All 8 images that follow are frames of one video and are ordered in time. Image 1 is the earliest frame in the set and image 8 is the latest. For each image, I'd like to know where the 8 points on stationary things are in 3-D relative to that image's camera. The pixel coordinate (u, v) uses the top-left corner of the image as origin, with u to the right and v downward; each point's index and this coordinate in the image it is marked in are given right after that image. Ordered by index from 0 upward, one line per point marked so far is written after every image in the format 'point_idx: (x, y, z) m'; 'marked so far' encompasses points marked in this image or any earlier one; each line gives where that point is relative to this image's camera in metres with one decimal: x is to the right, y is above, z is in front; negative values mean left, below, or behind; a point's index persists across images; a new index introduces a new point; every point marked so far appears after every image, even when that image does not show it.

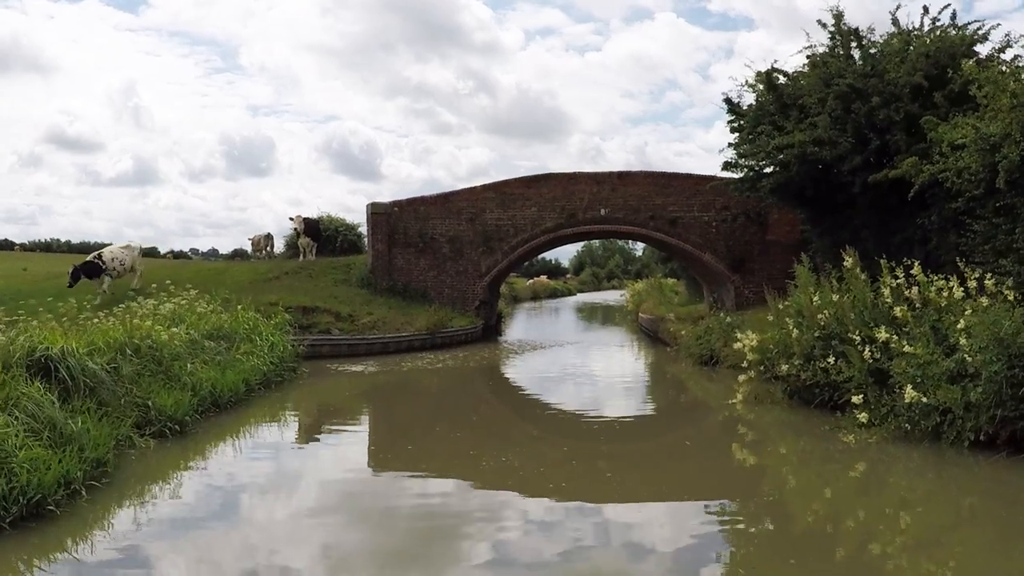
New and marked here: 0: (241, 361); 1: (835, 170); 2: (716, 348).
0: (-3.8, -1.0, +11.5) m
1: (+6.1, +2.3, +15.9) m
2: (+3.6, -1.1, +14.7) m
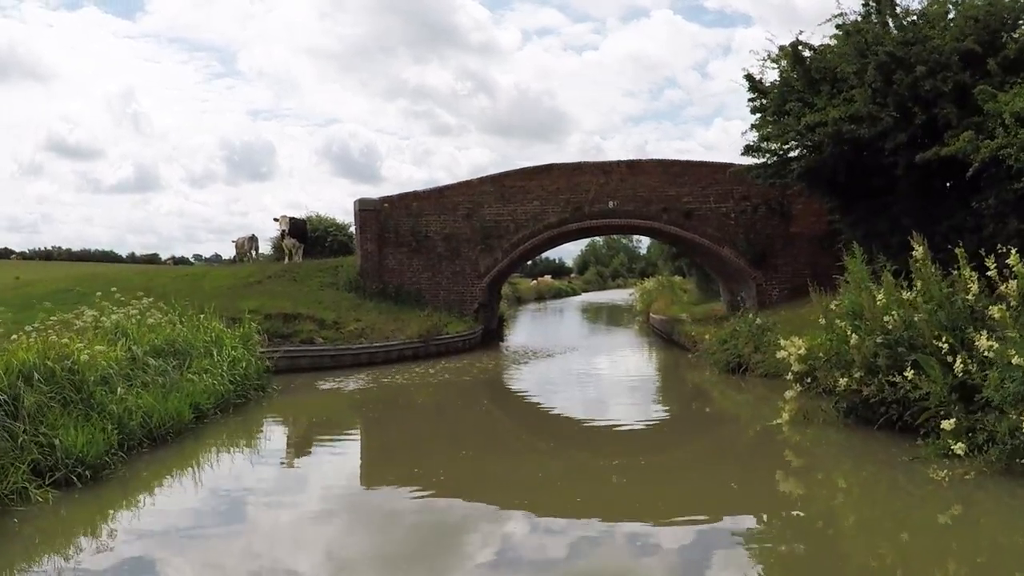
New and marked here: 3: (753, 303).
0: (-3.8, -1.1, +9.8) m
1: (+6.1, +2.3, +14.1) m
2: (+3.6, -1.0, +13.0) m
3: (+5.5, -0.3, +18.8) m
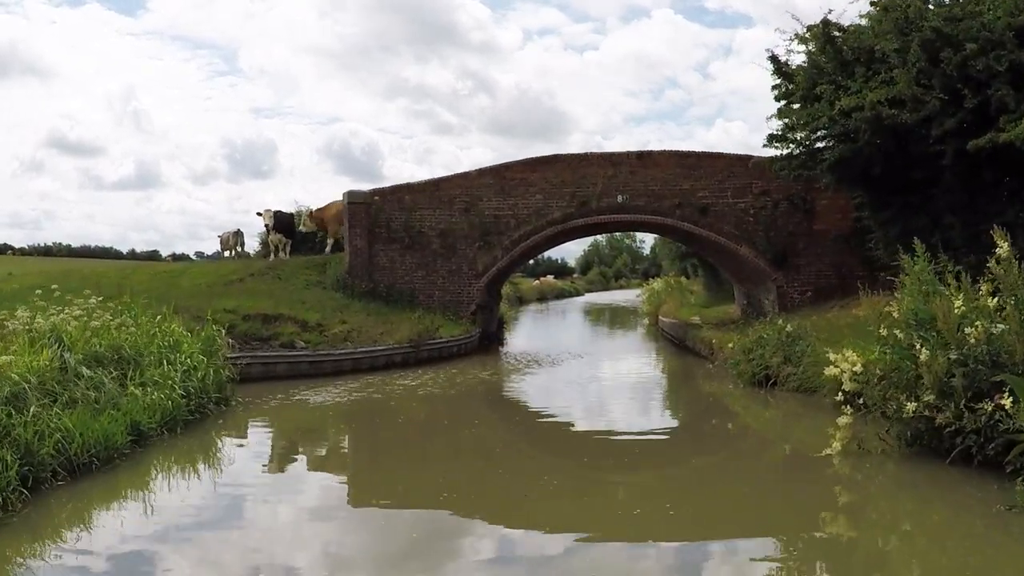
0: (-3.8, -1.1, +8.4) m
1: (+6.1, +2.3, +12.7) m
2: (+3.6, -1.1, +11.6) m
3: (+5.5, -0.4, +17.4) m
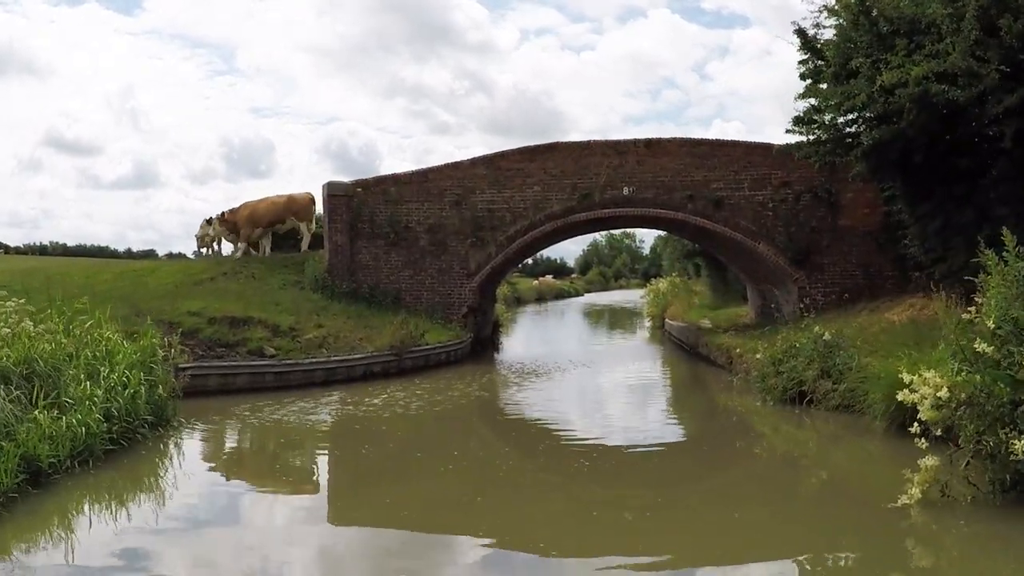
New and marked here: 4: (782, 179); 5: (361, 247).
0: (-3.9, -1.1, +6.8) m
1: (+6.1, +2.3, +11.1) m
2: (+3.5, -1.1, +10.0) m
3: (+5.4, -0.4, +15.8) m
4: (+5.1, +2.1, +15.7) m
5: (-3.1, +0.8, +16.9) m
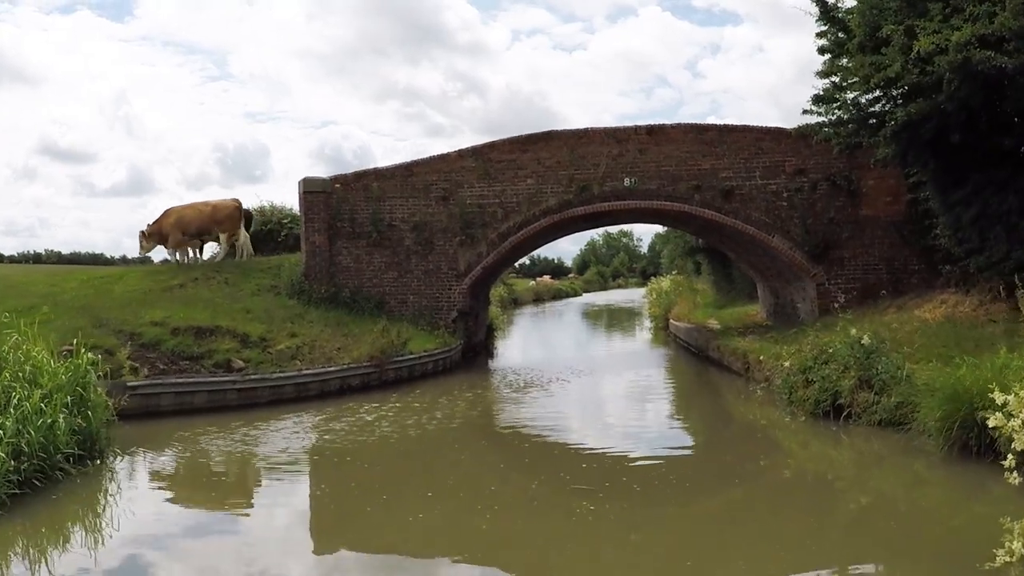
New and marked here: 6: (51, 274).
0: (-3.9, -1.2, +5.5) m
1: (+5.9, +2.3, +9.8) m
2: (+3.4, -1.0, +8.7) m
3: (+5.3, -0.3, +14.5) m
4: (+4.9, +2.1, +14.4) m
5: (-3.2, +0.8, +15.6) m
6: (-11.1, +0.3, +19.9) m
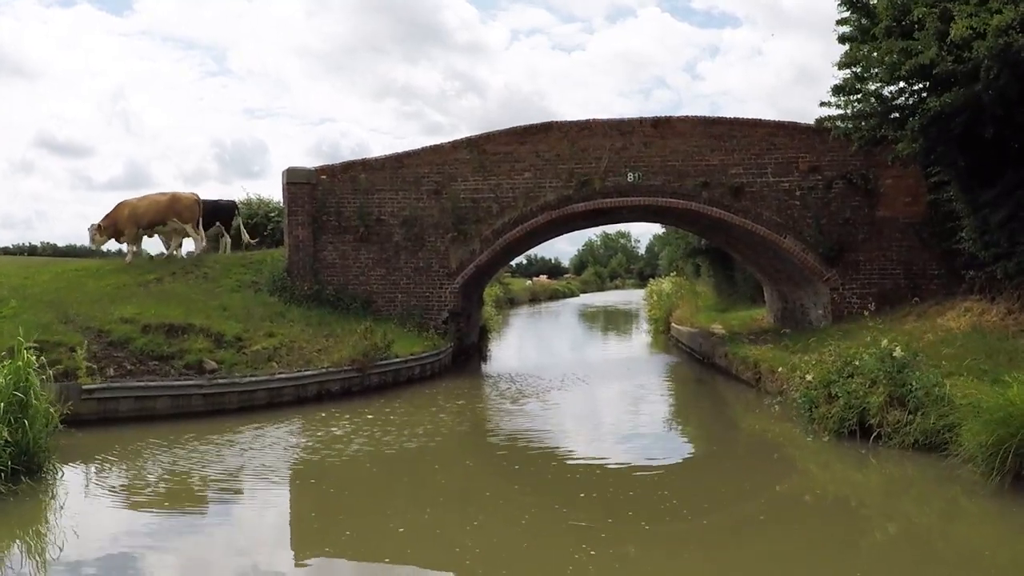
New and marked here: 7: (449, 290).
0: (-4.0, -1.1, +4.6) m
1: (+5.9, +2.2, +9.0) m
2: (+3.3, -1.1, +7.9) m
3: (+5.2, -0.4, +13.7) m
4: (+4.9, +2.0, +13.6) m
5: (-3.3, +0.8, +14.7) m
6: (-11.2, +0.5, +19.0) m
7: (-1.1, 0.0, +14.6) m
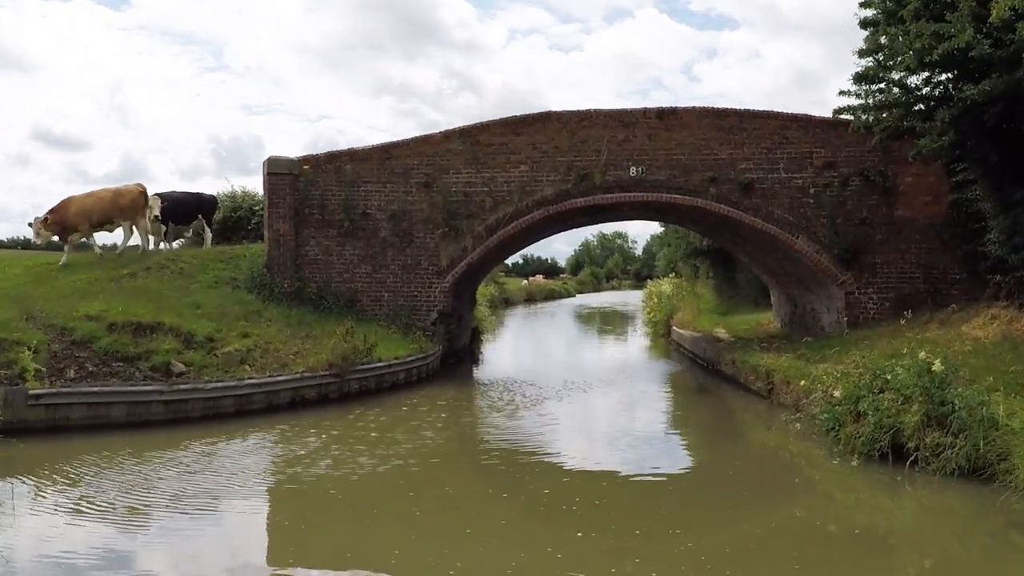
0: (-4.1, -1.1, +3.7) m
1: (+5.8, +2.2, +8.2) m
2: (+3.3, -1.1, +7.0) m
3: (+5.1, -0.5, +12.9) m
4: (+4.8, +2.0, +12.8) m
5: (-3.4, +0.8, +13.8) m
6: (-11.3, +0.6, +18.1) m
7: (-1.2, 0.0, +13.8) m
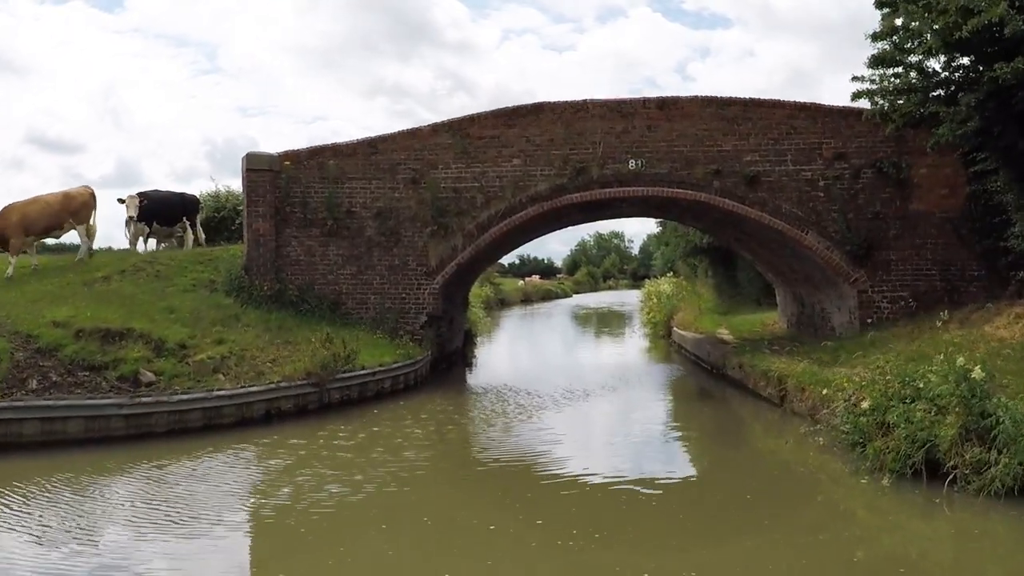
0: (-4.1, -1.1, +3.0) m
1: (+5.7, +2.2, +7.5) m
2: (+3.2, -1.1, +6.3) m
3: (+5.0, -0.5, +12.2) m
4: (+4.7, +2.0, +12.1) m
5: (-3.5, +0.8, +13.1) m
6: (-11.4, +0.5, +17.3) m
7: (-1.3, 0.0, +13.1) m
